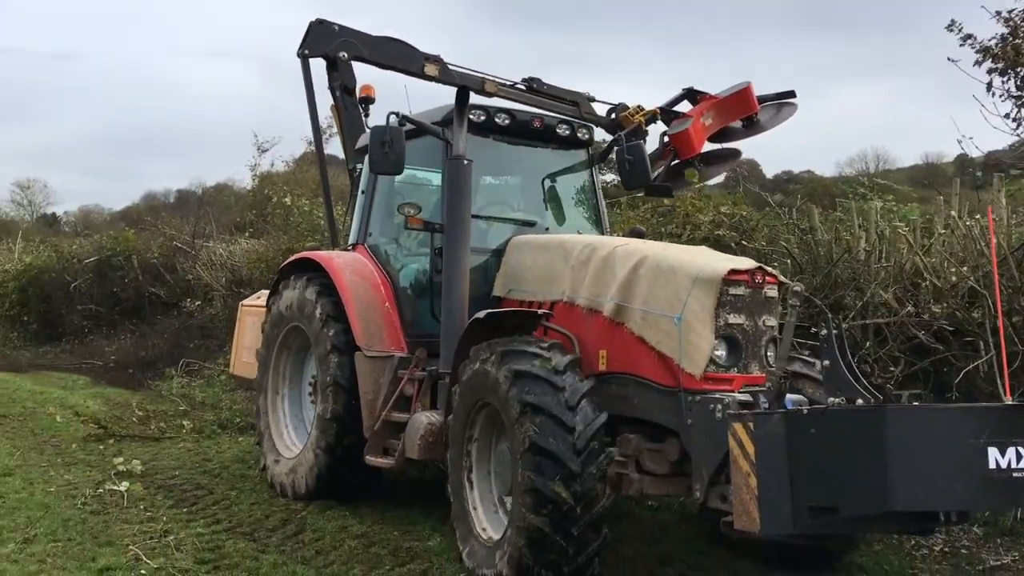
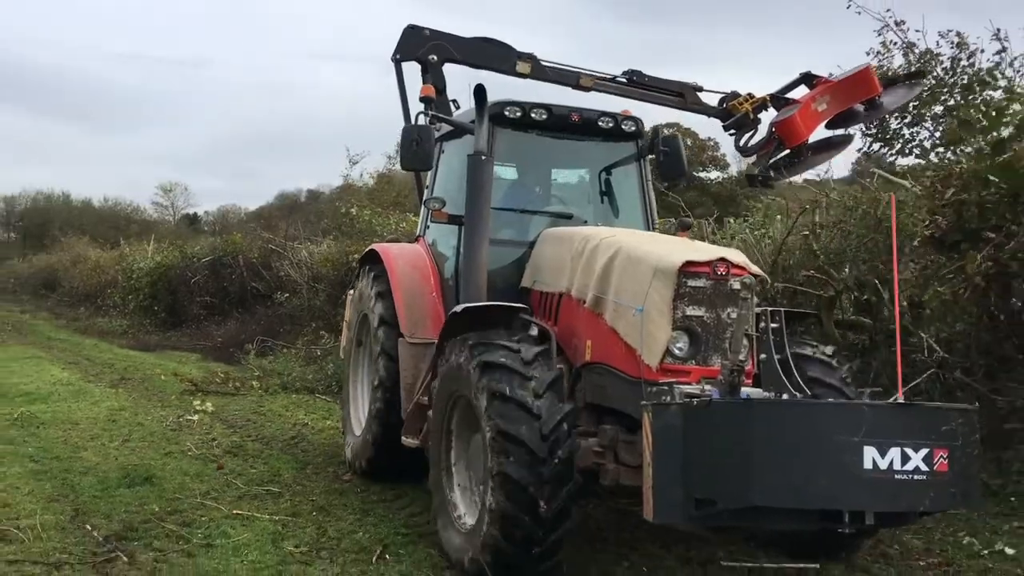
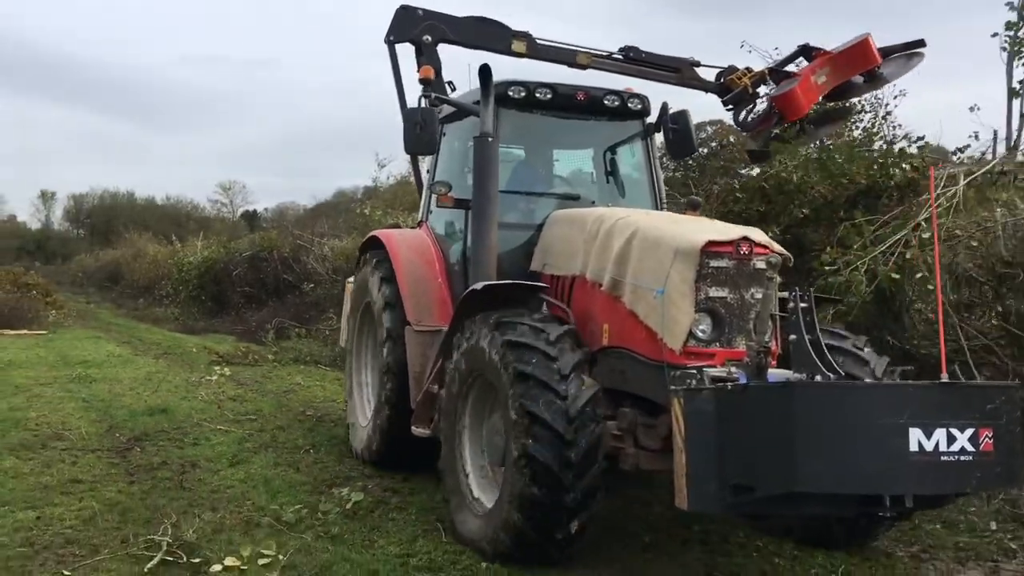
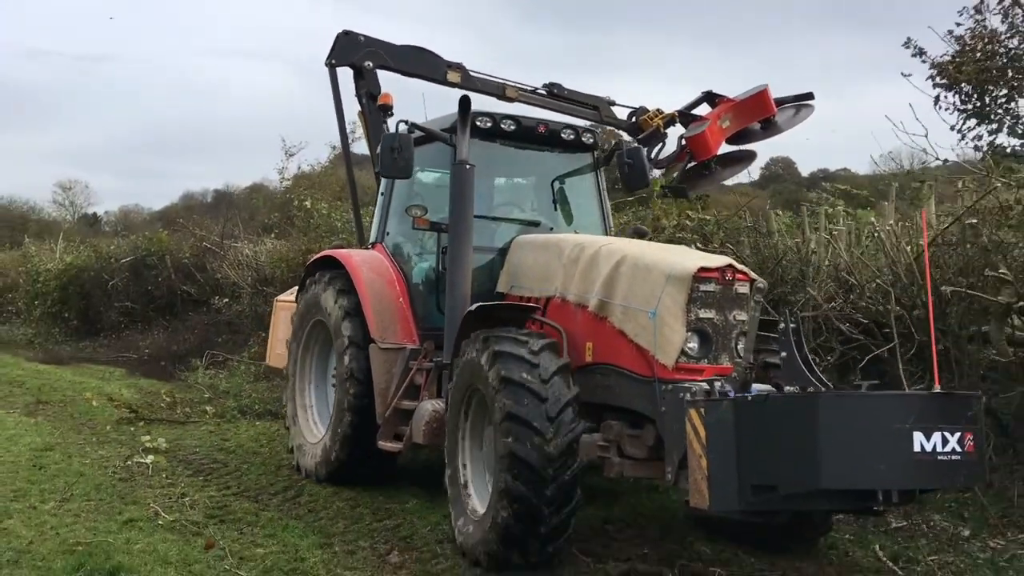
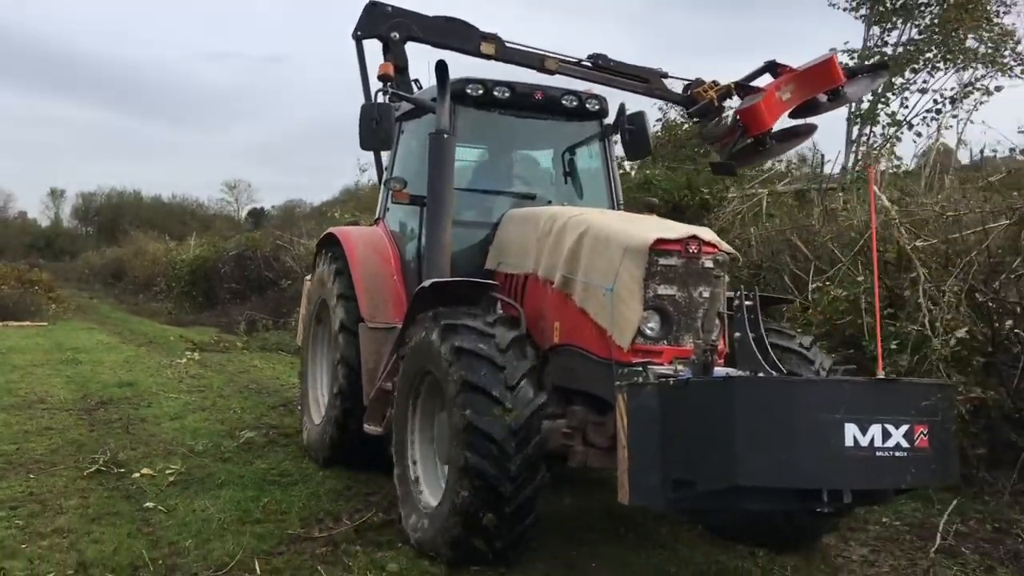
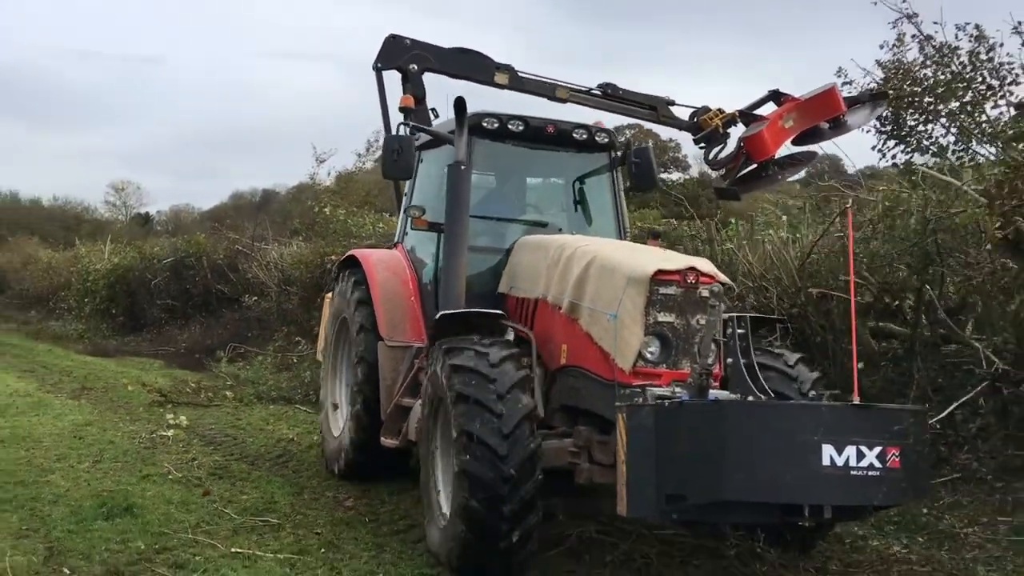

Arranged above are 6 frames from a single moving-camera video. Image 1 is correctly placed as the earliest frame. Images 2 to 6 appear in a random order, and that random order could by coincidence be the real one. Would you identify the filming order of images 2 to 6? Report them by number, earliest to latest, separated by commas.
4, 6, 2, 3, 5
